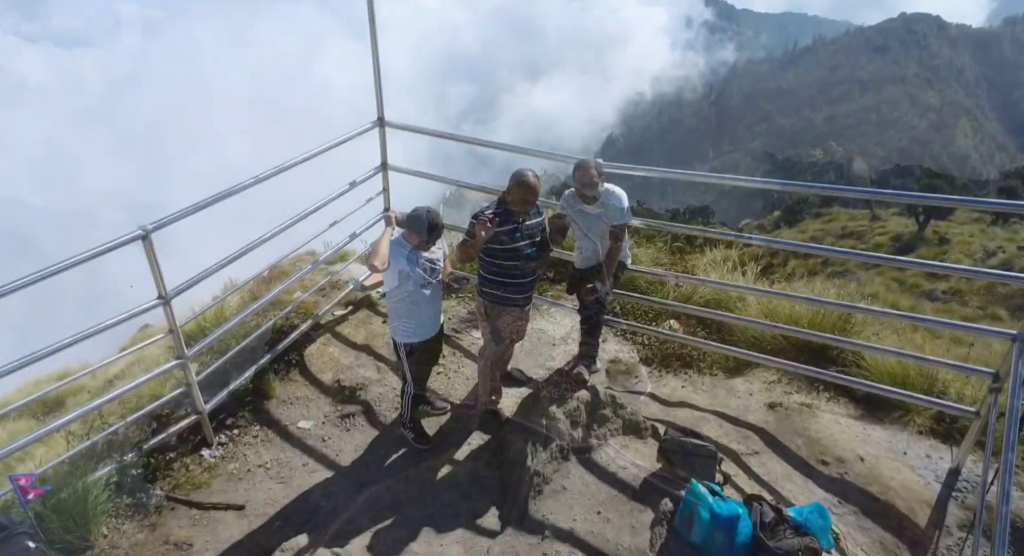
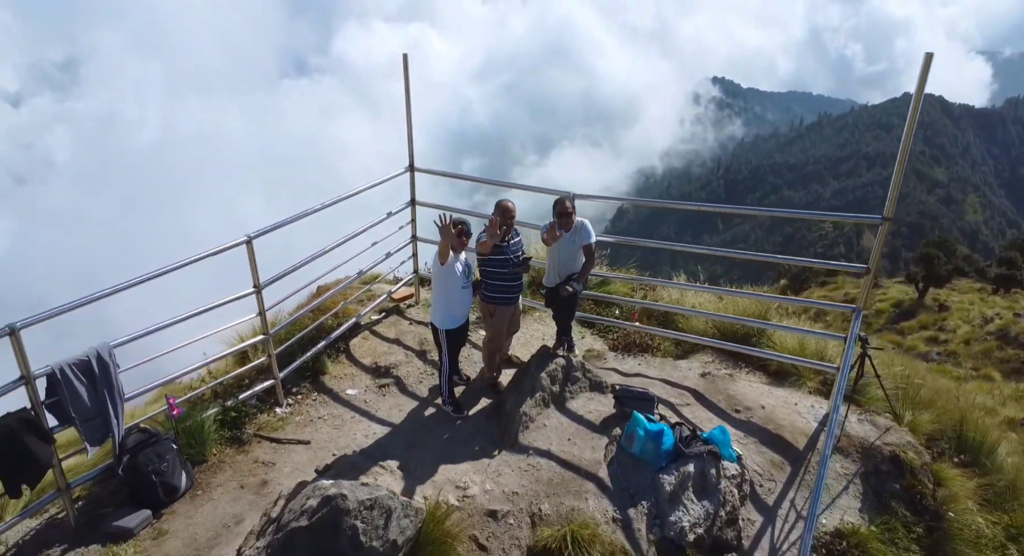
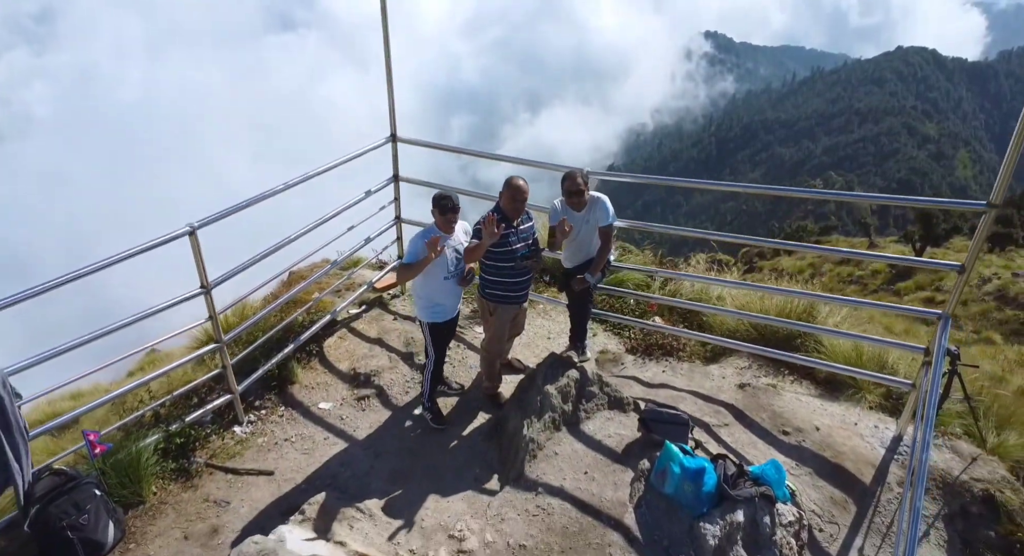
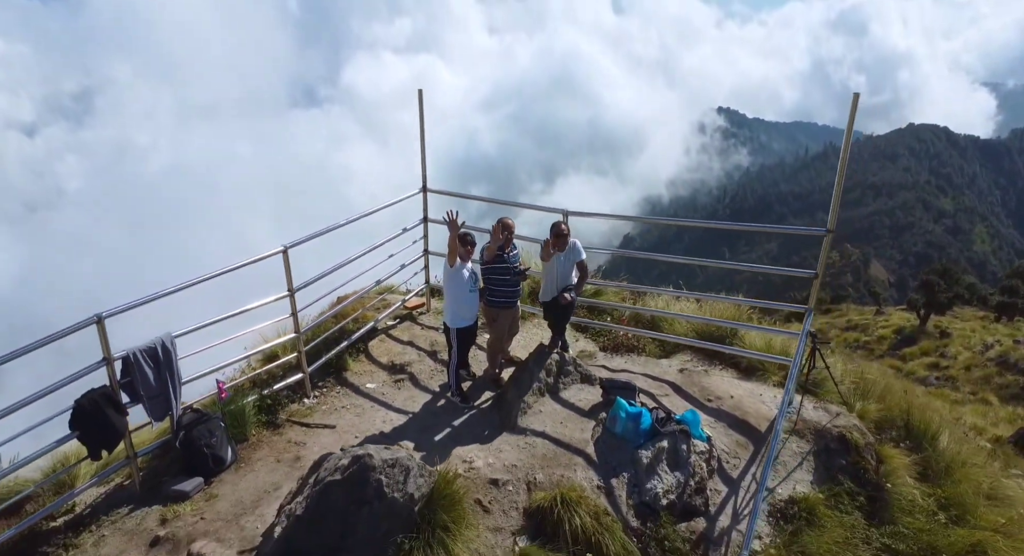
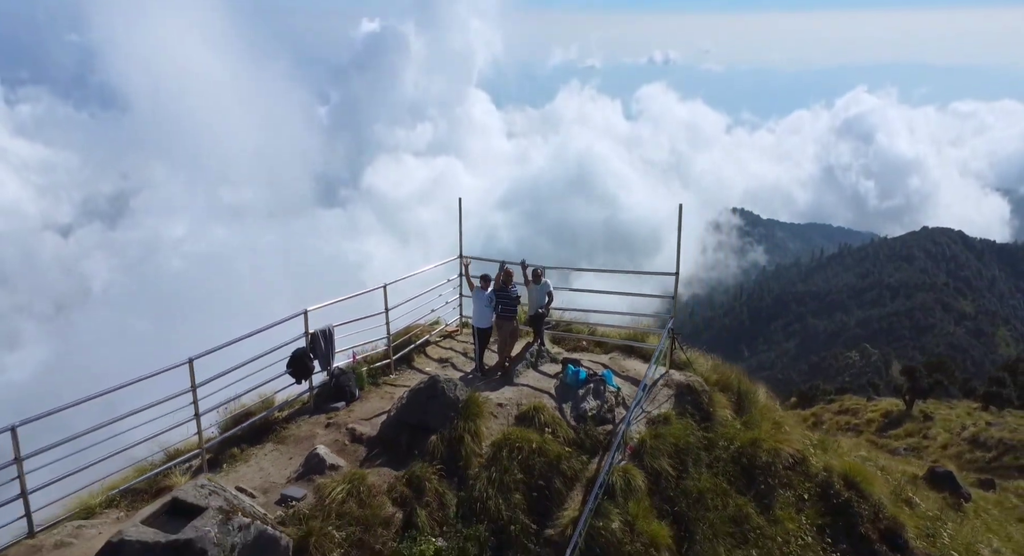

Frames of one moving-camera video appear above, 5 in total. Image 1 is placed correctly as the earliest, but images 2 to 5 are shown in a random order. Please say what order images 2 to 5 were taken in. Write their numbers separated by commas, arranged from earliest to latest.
3, 2, 4, 5
